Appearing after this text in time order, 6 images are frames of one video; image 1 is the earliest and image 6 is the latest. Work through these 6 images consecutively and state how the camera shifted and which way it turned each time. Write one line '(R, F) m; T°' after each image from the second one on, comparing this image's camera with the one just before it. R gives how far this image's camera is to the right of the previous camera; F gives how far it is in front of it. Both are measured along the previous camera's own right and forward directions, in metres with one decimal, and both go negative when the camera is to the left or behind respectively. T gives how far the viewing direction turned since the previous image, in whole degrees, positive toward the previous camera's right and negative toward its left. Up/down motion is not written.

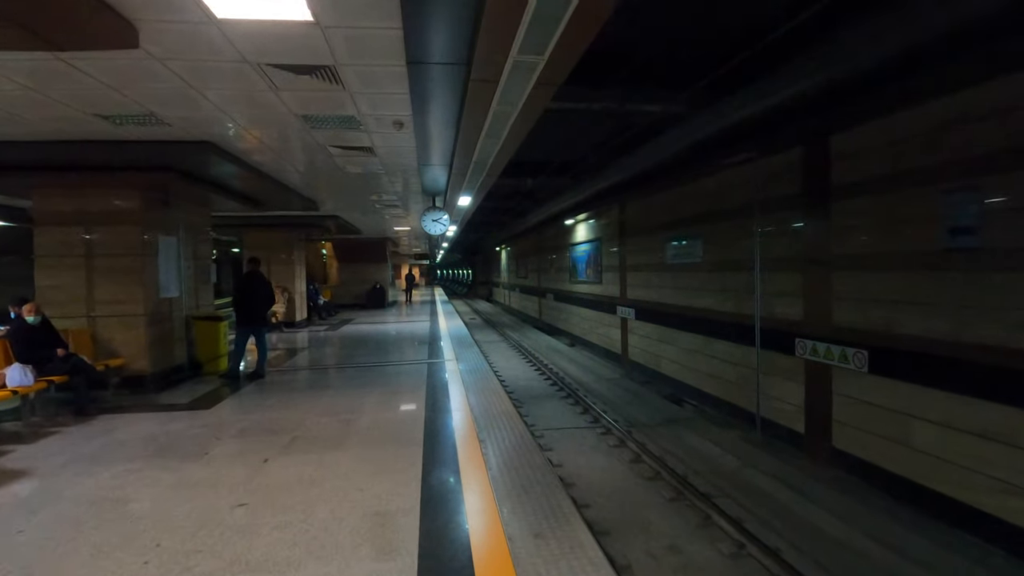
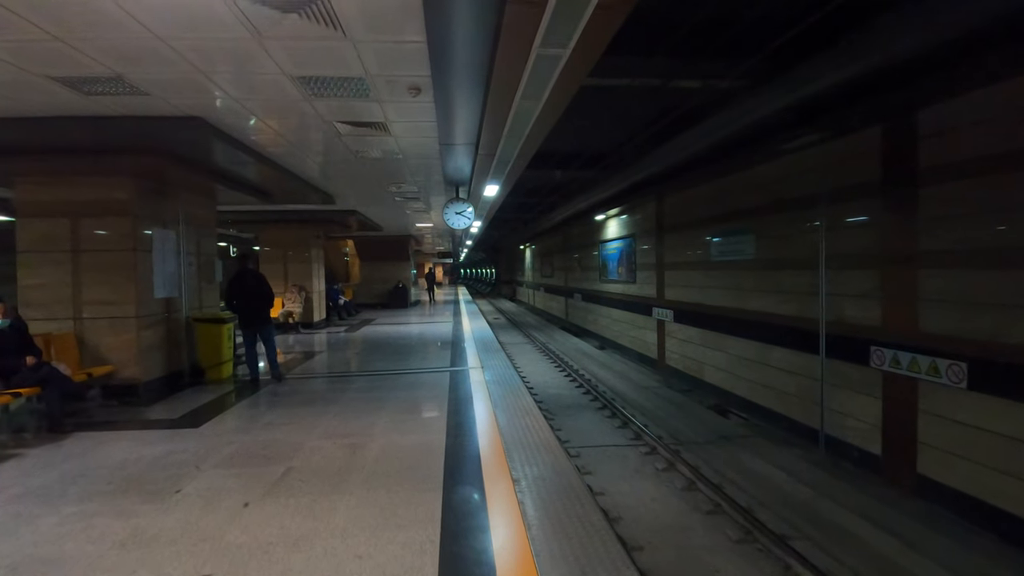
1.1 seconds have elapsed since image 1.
(-0.1, +0.5) m; -2°
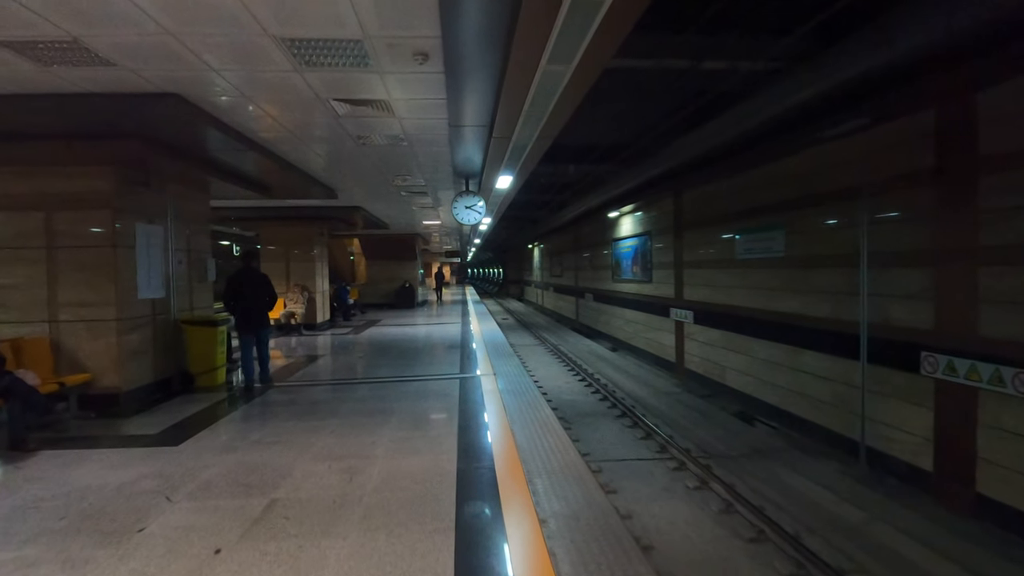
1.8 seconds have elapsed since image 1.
(-0.1, +0.4) m; -1°
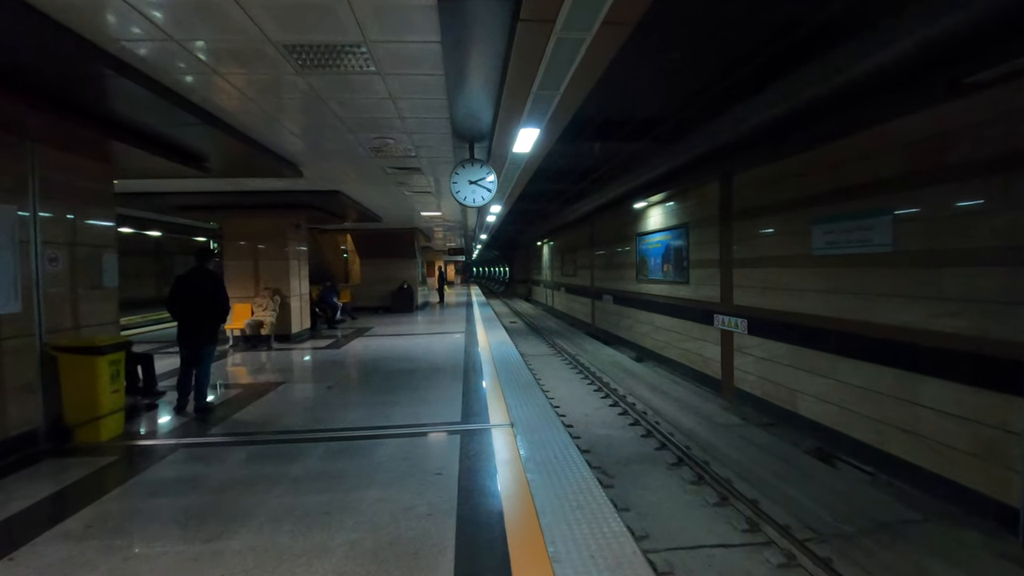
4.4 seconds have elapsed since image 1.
(-0.1, +1.3) m; -1°
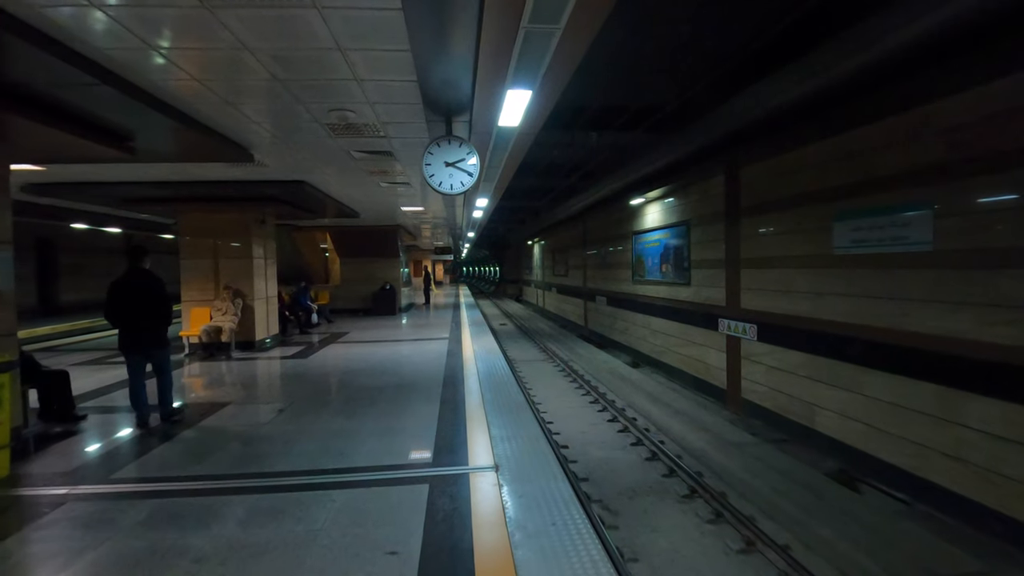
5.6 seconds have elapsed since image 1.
(0.0, +0.5) m; +1°
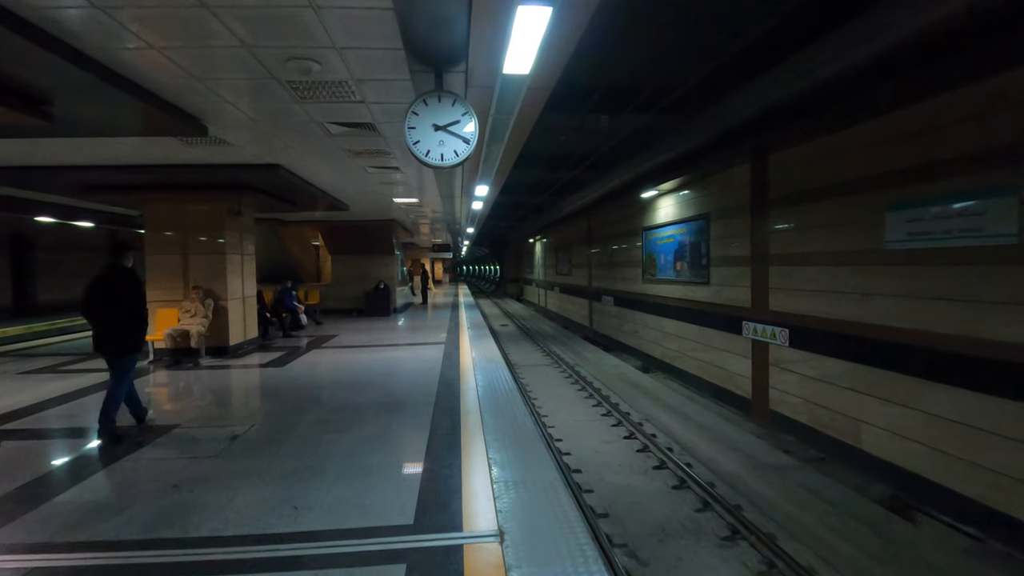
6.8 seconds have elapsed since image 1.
(0.0, +0.6) m; 0°
